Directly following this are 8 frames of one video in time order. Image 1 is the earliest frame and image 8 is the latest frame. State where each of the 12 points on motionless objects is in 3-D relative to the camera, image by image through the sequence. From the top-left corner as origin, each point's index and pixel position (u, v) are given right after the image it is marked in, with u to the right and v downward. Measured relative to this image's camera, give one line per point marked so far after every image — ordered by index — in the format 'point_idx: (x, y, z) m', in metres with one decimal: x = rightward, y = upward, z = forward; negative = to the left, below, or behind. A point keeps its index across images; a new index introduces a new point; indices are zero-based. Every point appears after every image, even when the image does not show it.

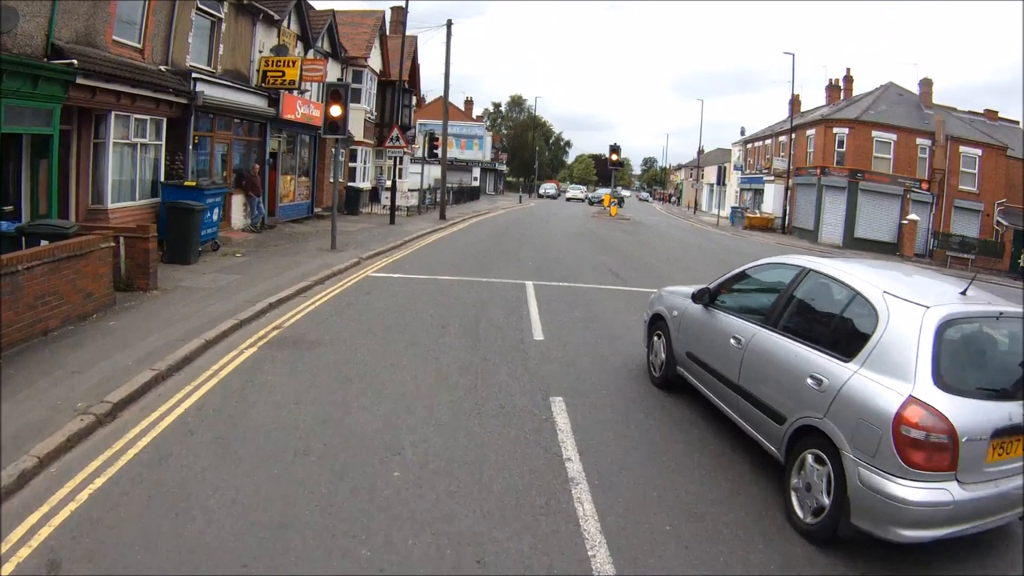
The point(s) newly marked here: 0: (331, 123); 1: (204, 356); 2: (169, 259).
0: (-3.8, +3.5, +15.0) m
1: (-3.2, -0.7, +7.3) m
2: (-6.0, +0.5, +12.4) m
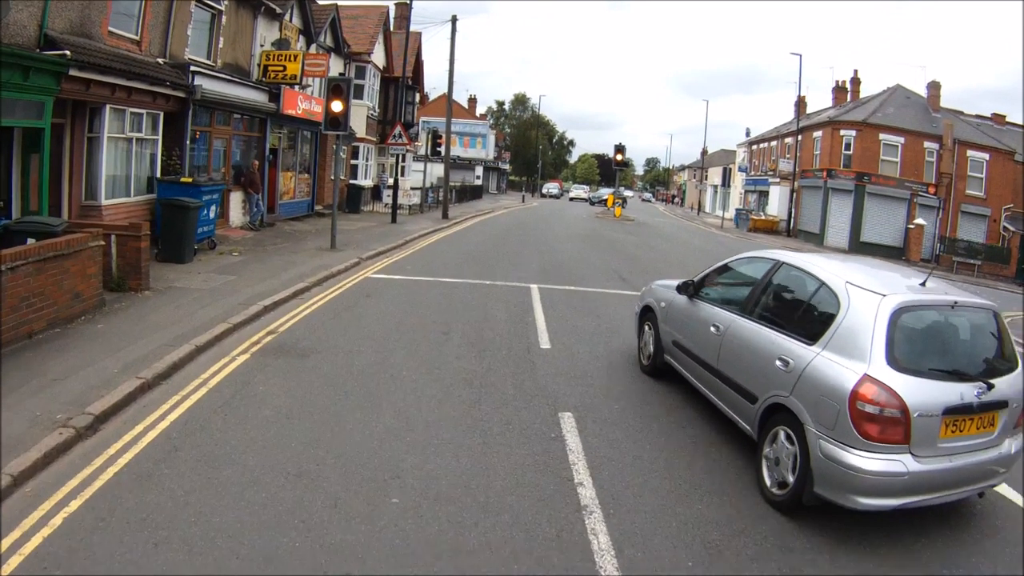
0: (-3.7, +3.5, +14.6) m
1: (-3.1, -0.7, +7.0) m
2: (-6.0, +0.5, +12.0) m
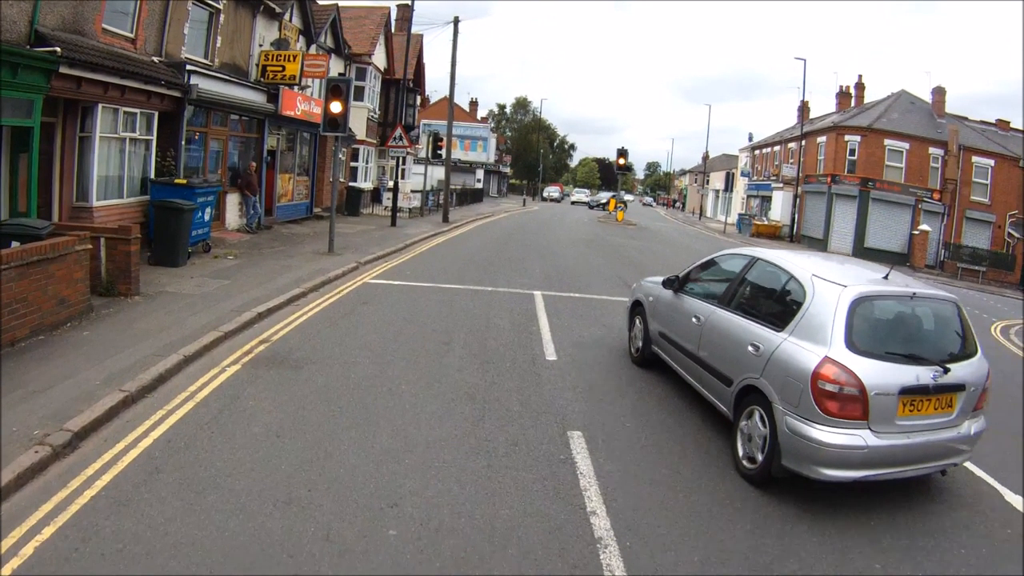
0: (-3.7, +3.4, +14.3) m
1: (-3.1, -0.8, +6.6) m
2: (-5.9, +0.4, +11.7) m
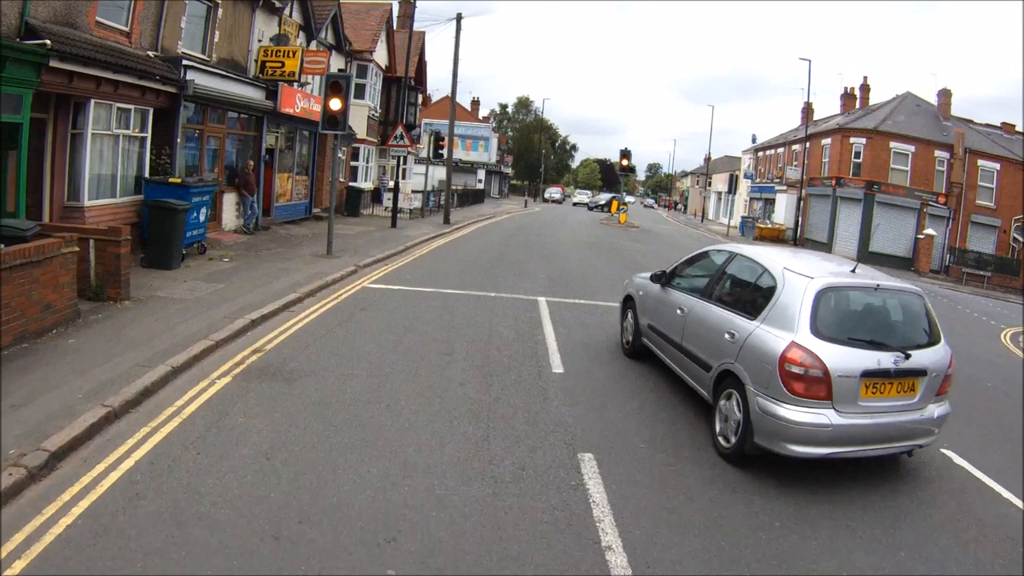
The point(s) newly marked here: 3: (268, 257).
0: (-3.6, +3.4, +14.0) m
1: (-3.0, -0.9, +6.3) m
2: (-5.8, +0.4, +11.3) m
3: (-4.6, +0.6, +13.3) m
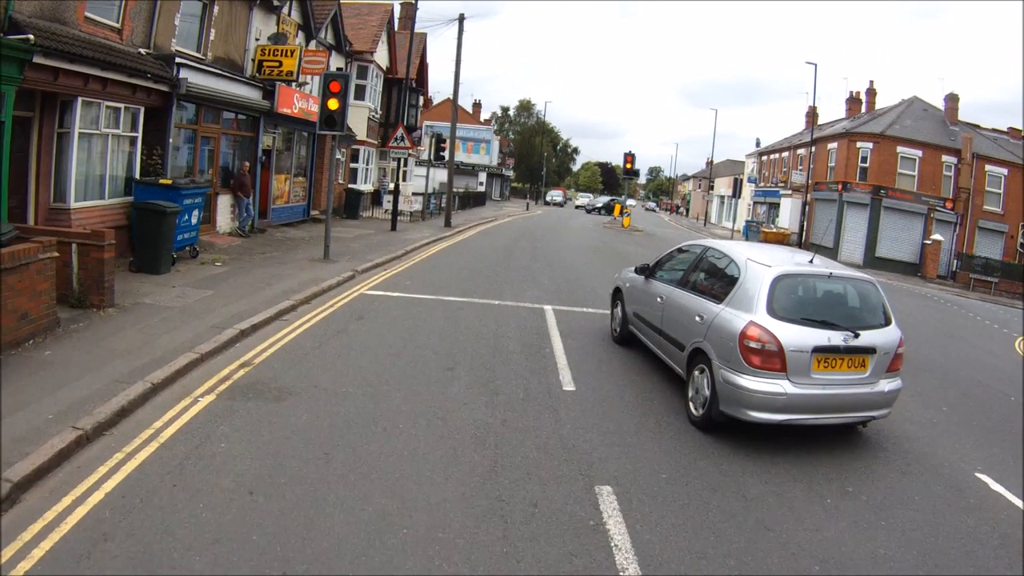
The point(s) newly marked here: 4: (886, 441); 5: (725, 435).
0: (-3.5, +3.3, +13.5) m
1: (-2.9, -1.0, +5.8) m
2: (-5.8, +0.3, +10.8) m
3: (-4.5, +0.5, +12.8) m
4: (+3.4, -1.4, +6.5) m
5: (+1.8, -1.3, +6.1) m
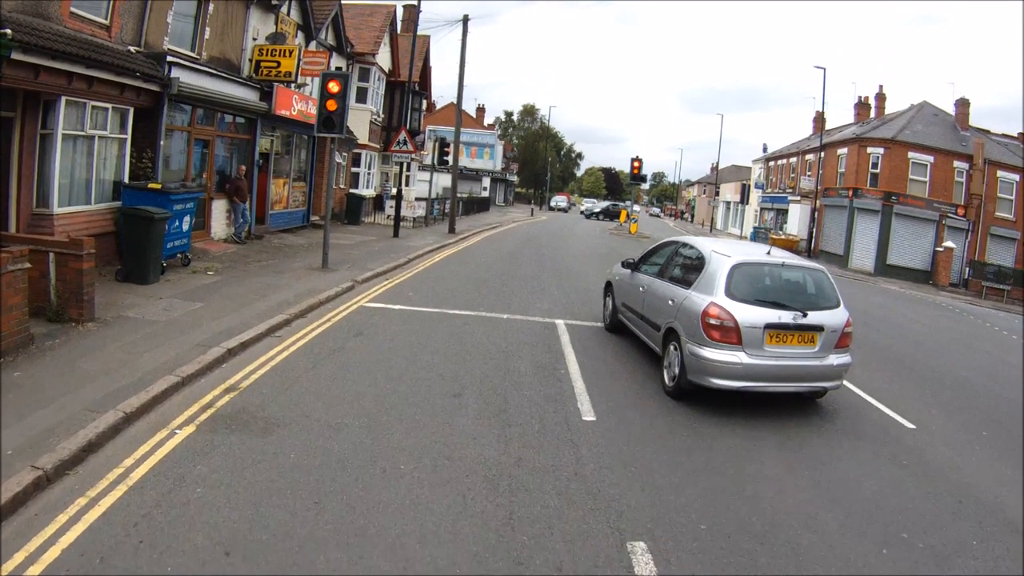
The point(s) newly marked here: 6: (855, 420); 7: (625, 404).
0: (-3.4, +3.1, +12.9) m
1: (-2.8, -1.1, +5.1) m
2: (-5.6, +0.2, +10.2) m
3: (-4.4, +0.3, +12.2) m
4: (+3.6, -1.6, +5.9) m
5: (+1.9, -1.4, +5.4) m
6: (+3.5, -1.4, +7.2) m
7: (+1.1, -1.1, +6.5) m
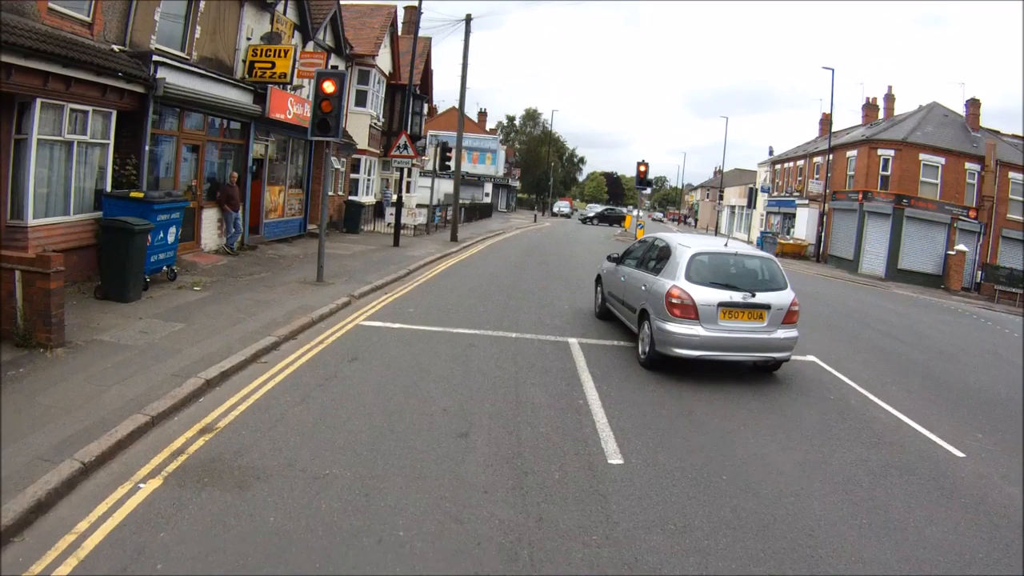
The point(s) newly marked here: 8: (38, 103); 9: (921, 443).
0: (-3.2, +2.8, +12.2) m
1: (-2.7, -1.3, +4.4) m
2: (-5.5, -0.1, +9.5) m
3: (-4.3, +0.1, +11.4) m
4: (+3.7, -1.7, +5.1) m
5: (+2.0, -1.6, +4.7) m
6: (+3.6, -1.5, +6.5) m
7: (+1.2, -1.2, +5.7) m
8: (-6.5, +2.5, +9.6) m
9: (+4.1, -1.5, +7.0) m
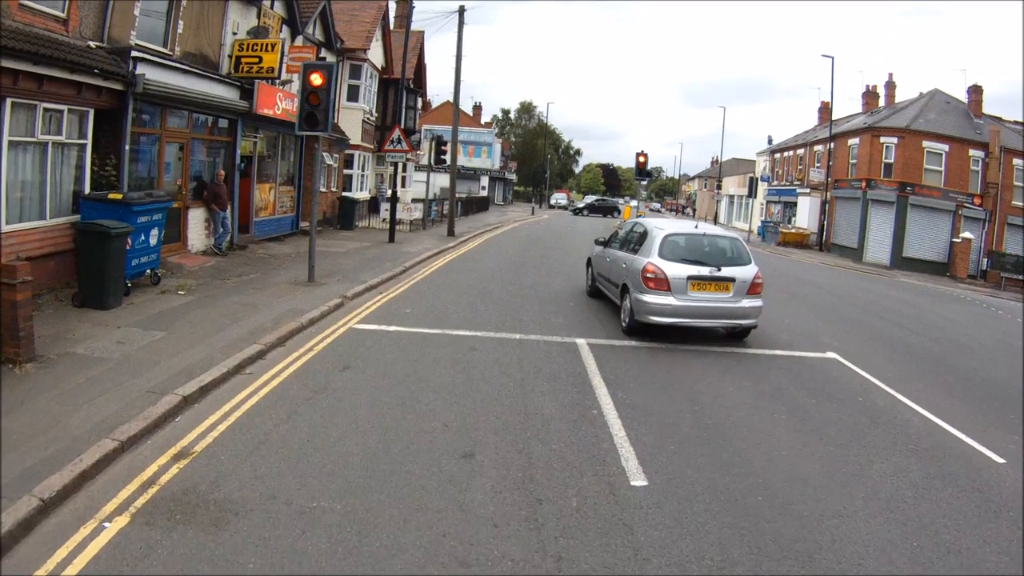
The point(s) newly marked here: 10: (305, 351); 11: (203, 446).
0: (-3.3, +2.8, +11.6) m
1: (-2.6, -1.4, +3.9) m
2: (-5.5, -0.2, +9.0) m
3: (-4.2, 0.0, +10.9) m
4: (+3.8, -1.7, +4.6) m
5: (+2.1, -1.6, +4.2) m
6: (+3.7, -1.5, +6.0) m
7: (+1.2, -1.2, +5.2) m
8: (-6.5, +2.4, +9.0) m
9: (+4.1, -1.5, +6.5) m
10: (-2.2, -0.7, +7.6) m
11: (-2.1, -1.1, +4.9) m
